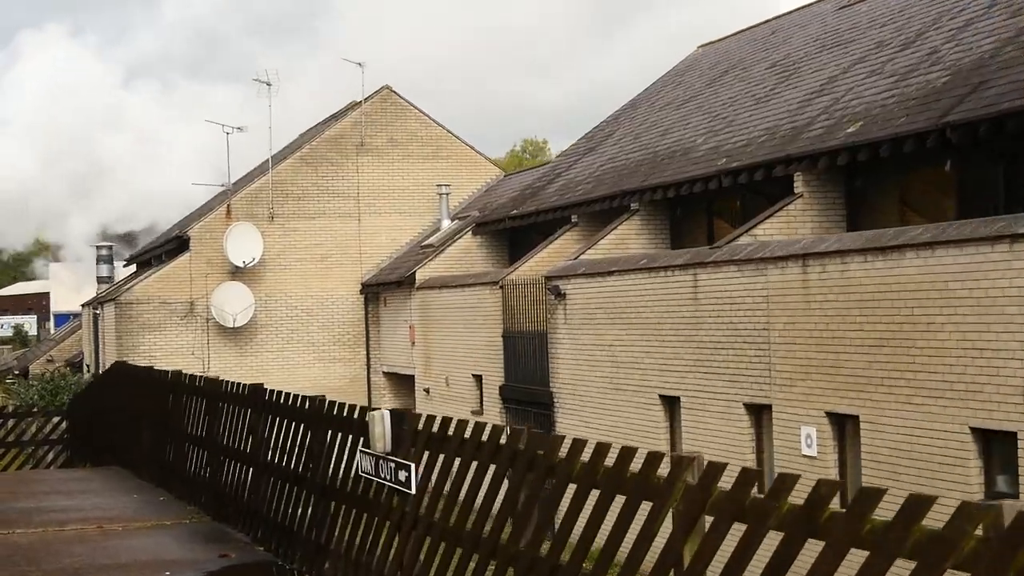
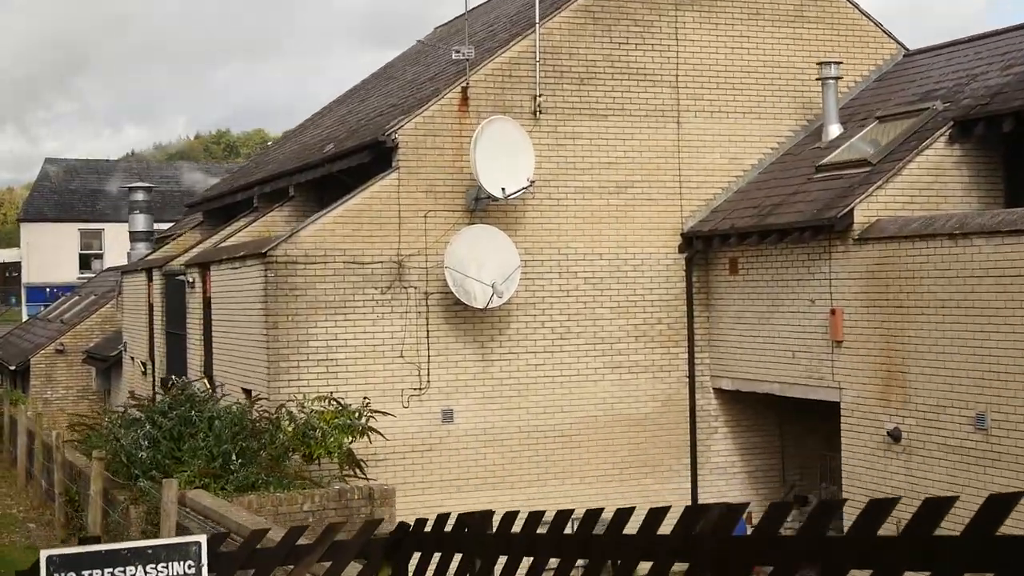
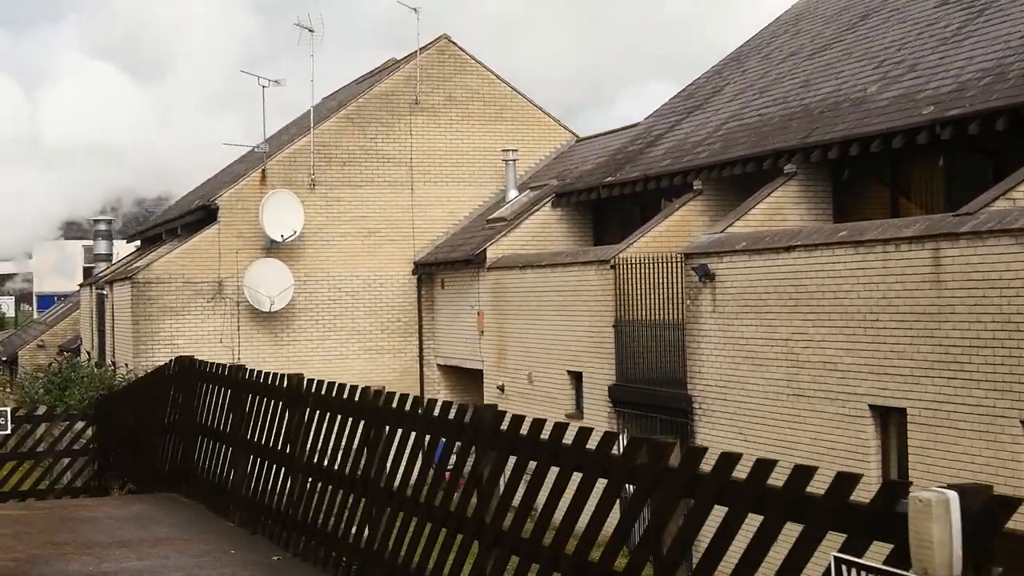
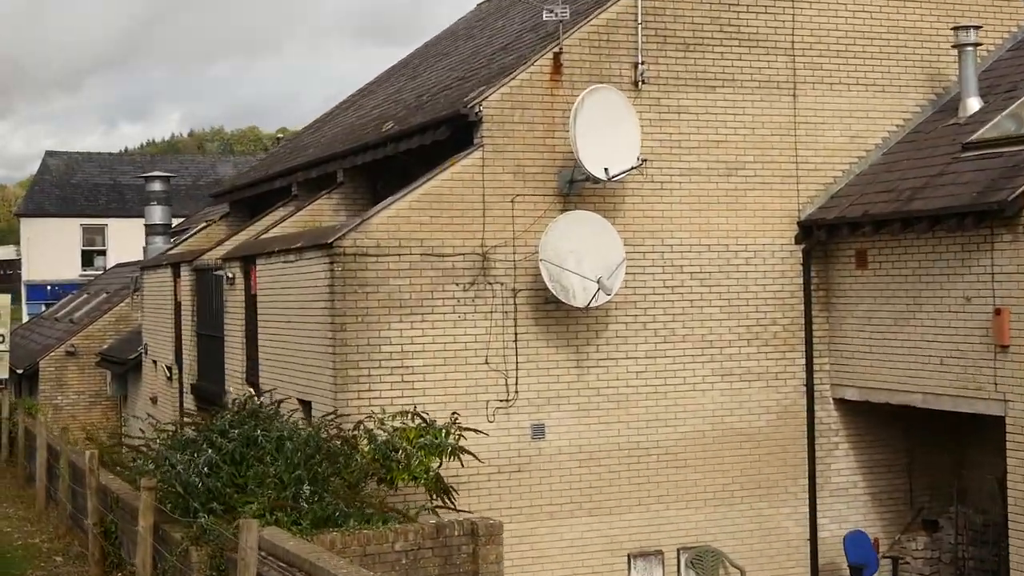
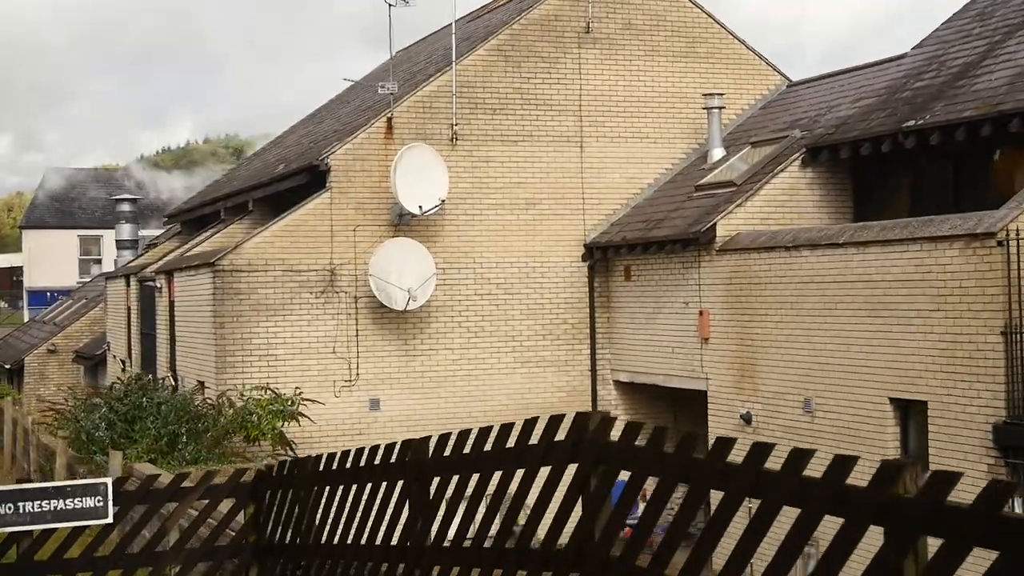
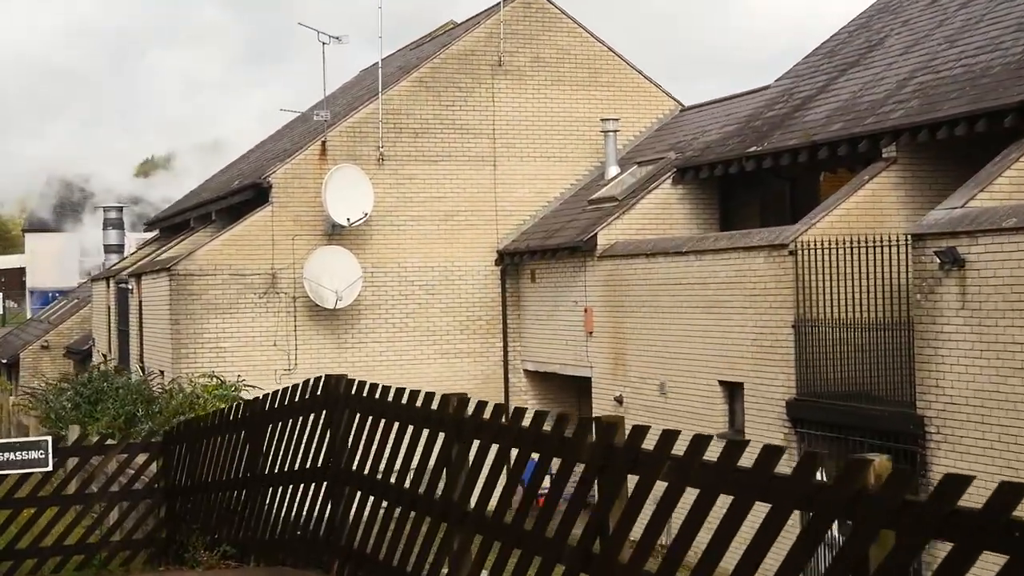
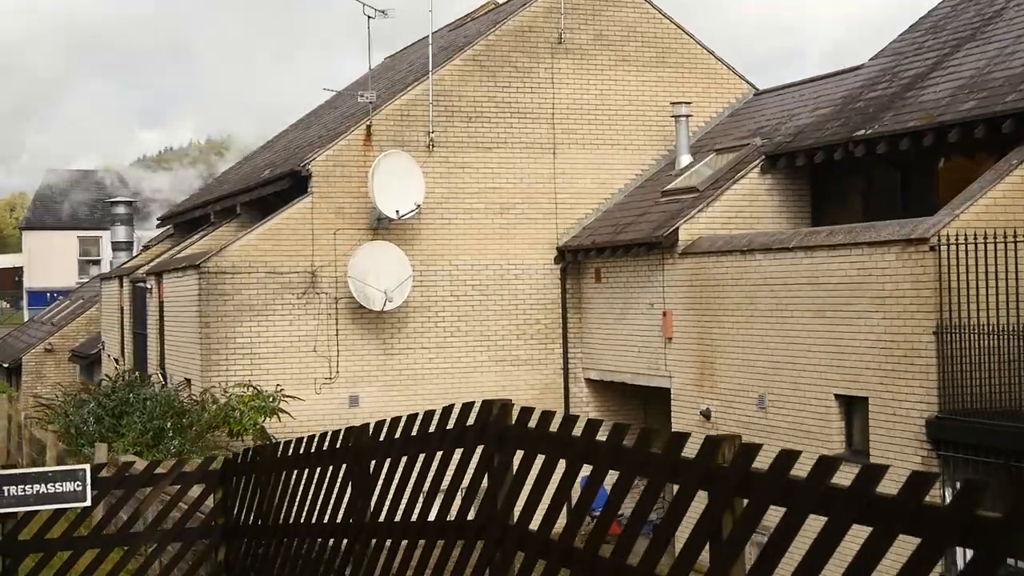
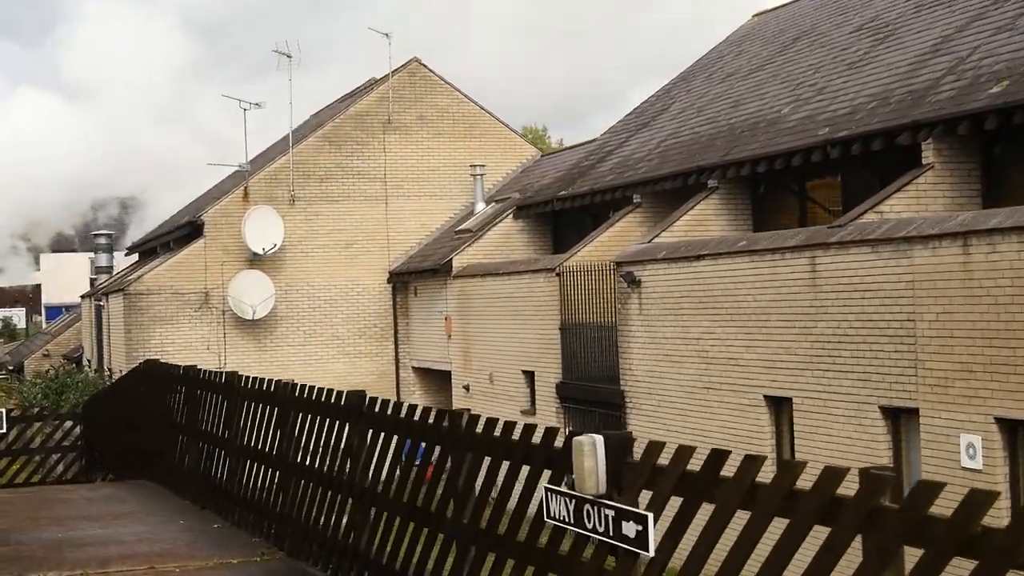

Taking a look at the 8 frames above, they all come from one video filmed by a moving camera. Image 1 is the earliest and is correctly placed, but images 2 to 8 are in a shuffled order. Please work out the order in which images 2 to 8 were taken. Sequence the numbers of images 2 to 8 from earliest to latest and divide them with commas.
8, 3, 6, 7, 5, 2, 4
